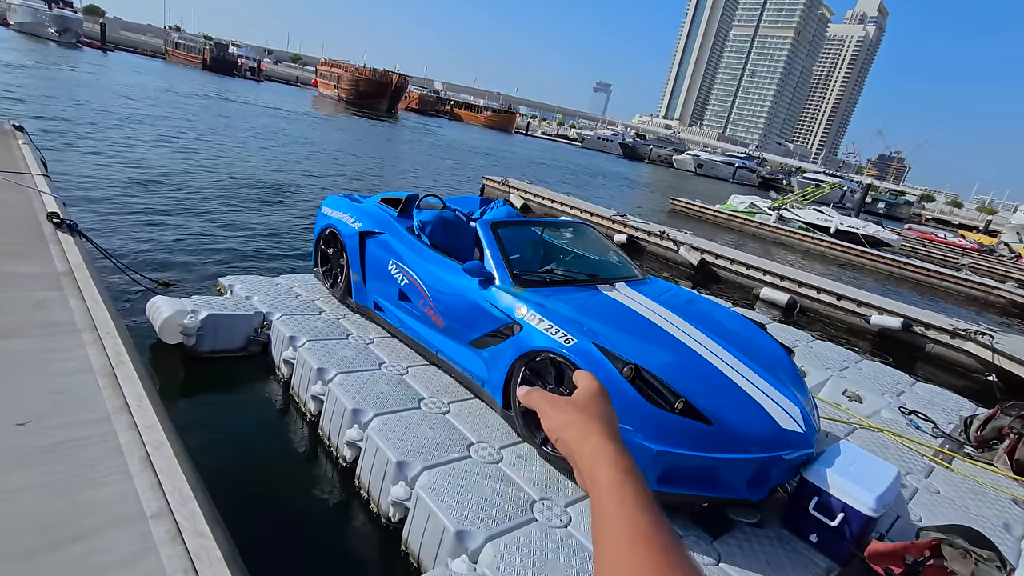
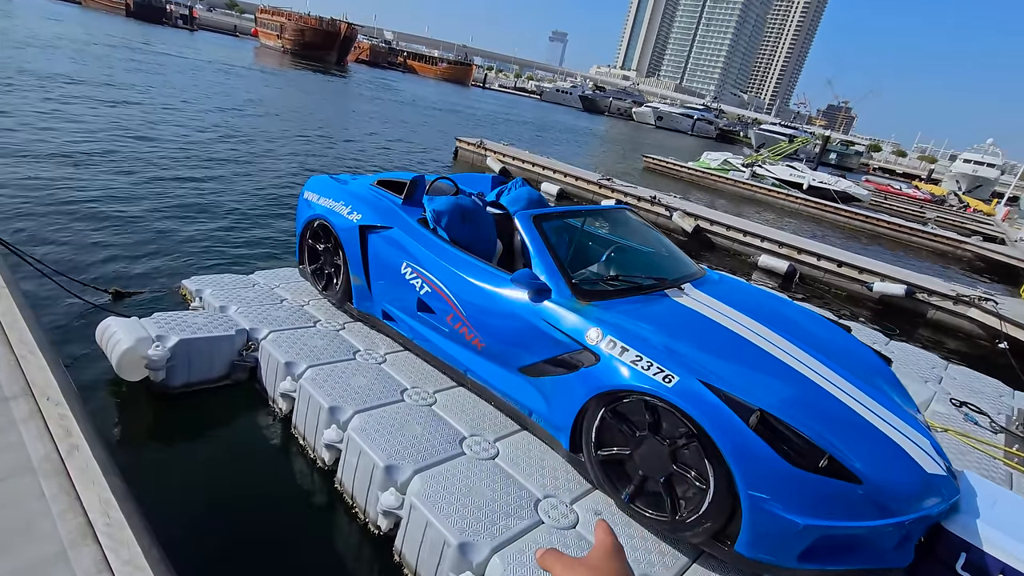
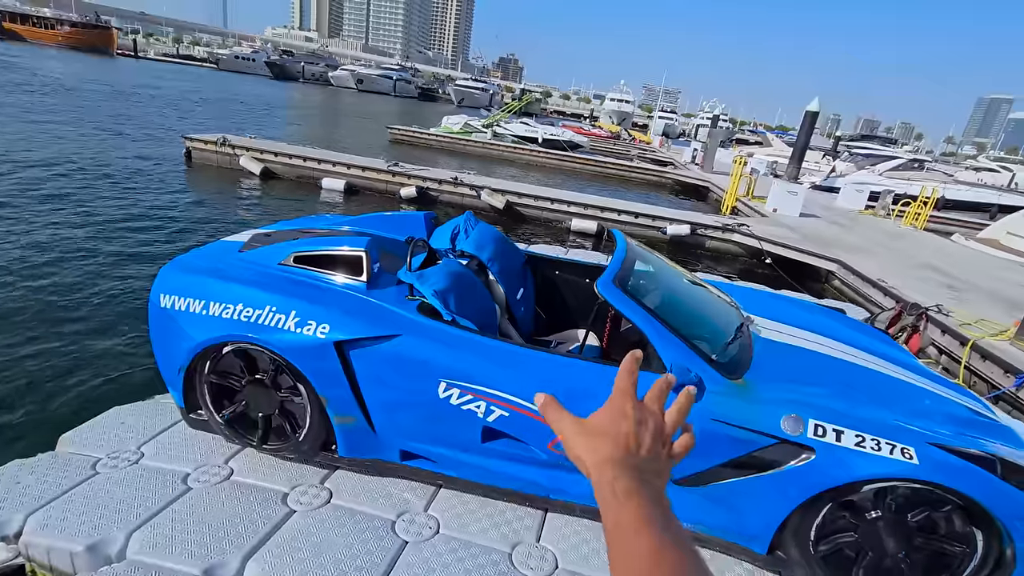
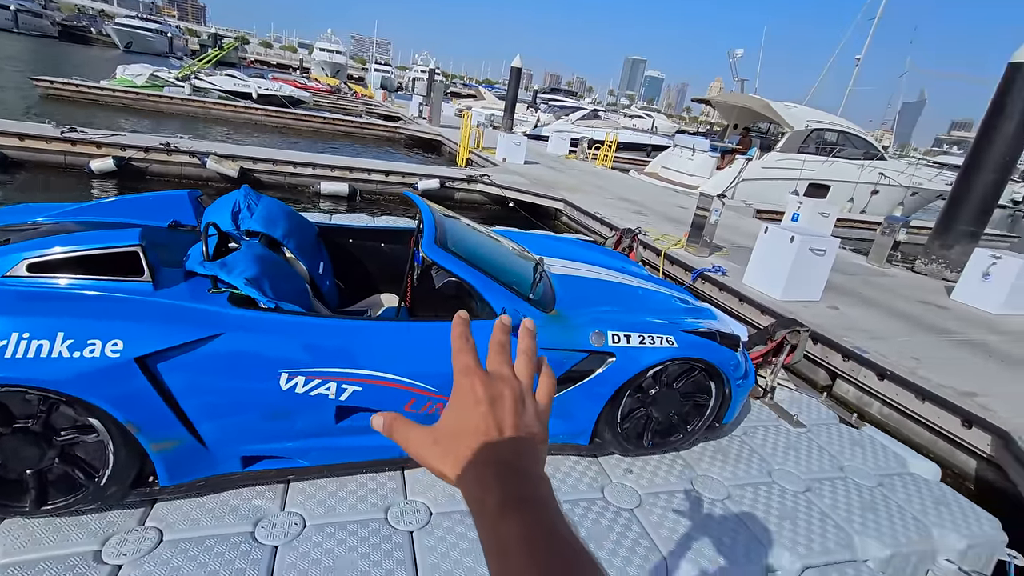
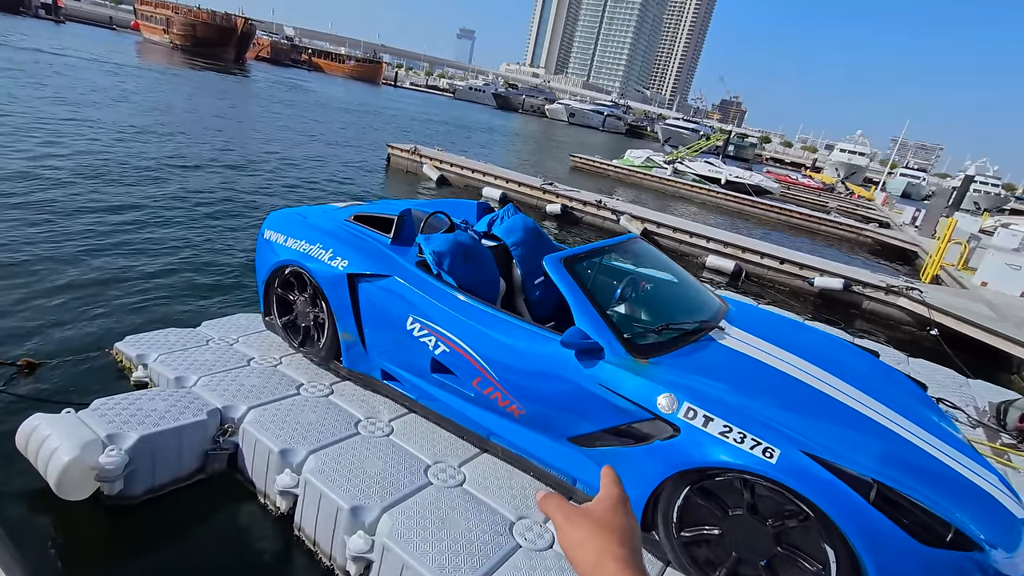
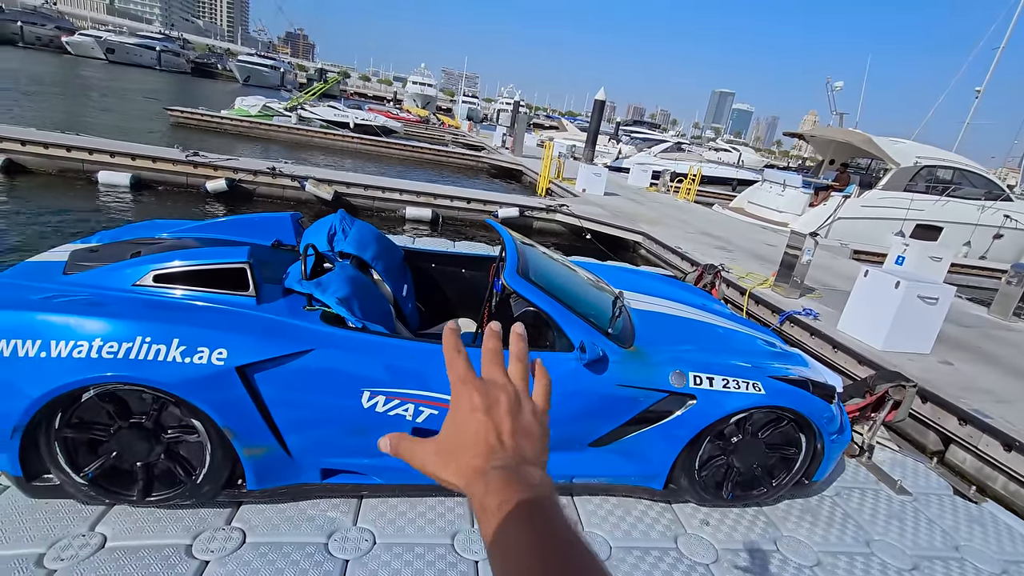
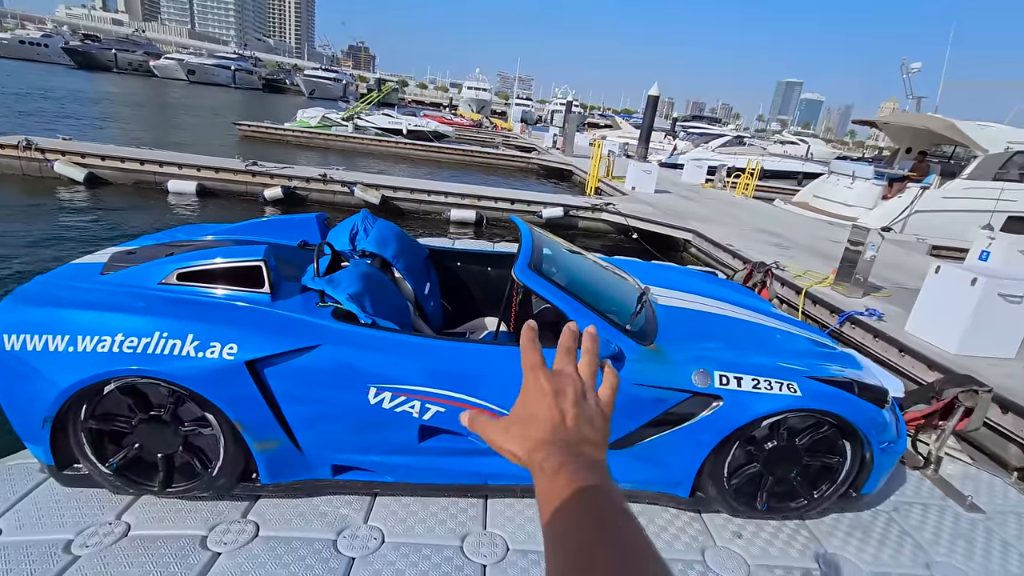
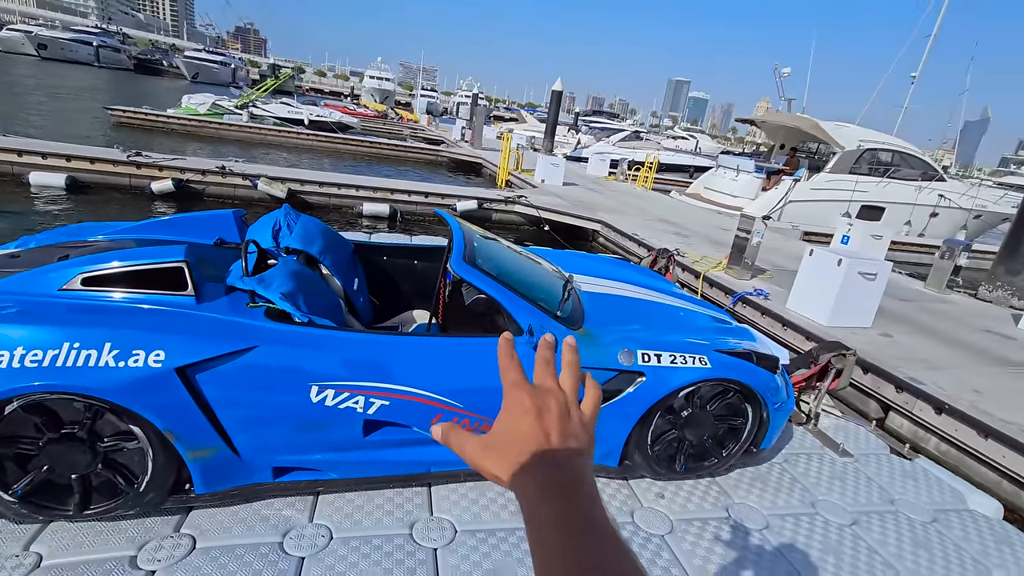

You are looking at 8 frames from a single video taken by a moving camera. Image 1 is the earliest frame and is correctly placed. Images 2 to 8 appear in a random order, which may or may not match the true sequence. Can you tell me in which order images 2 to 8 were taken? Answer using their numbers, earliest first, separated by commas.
2, 5, 3, 7, 8, 6, 4
